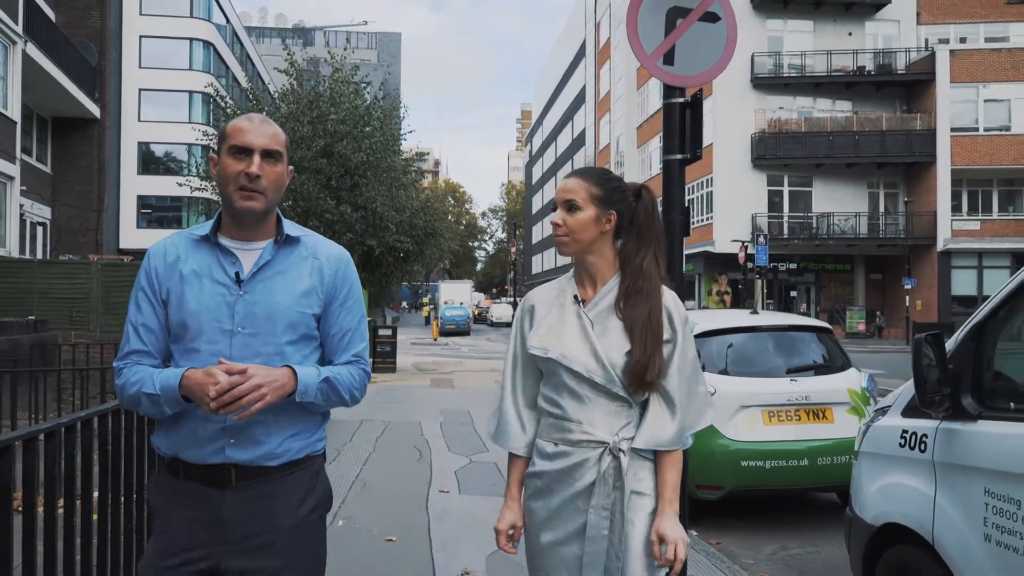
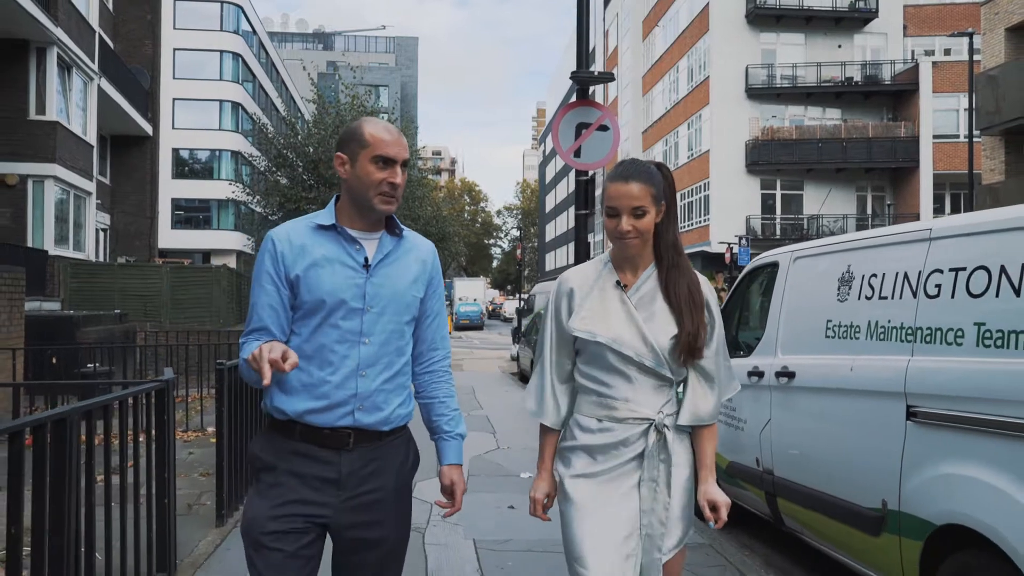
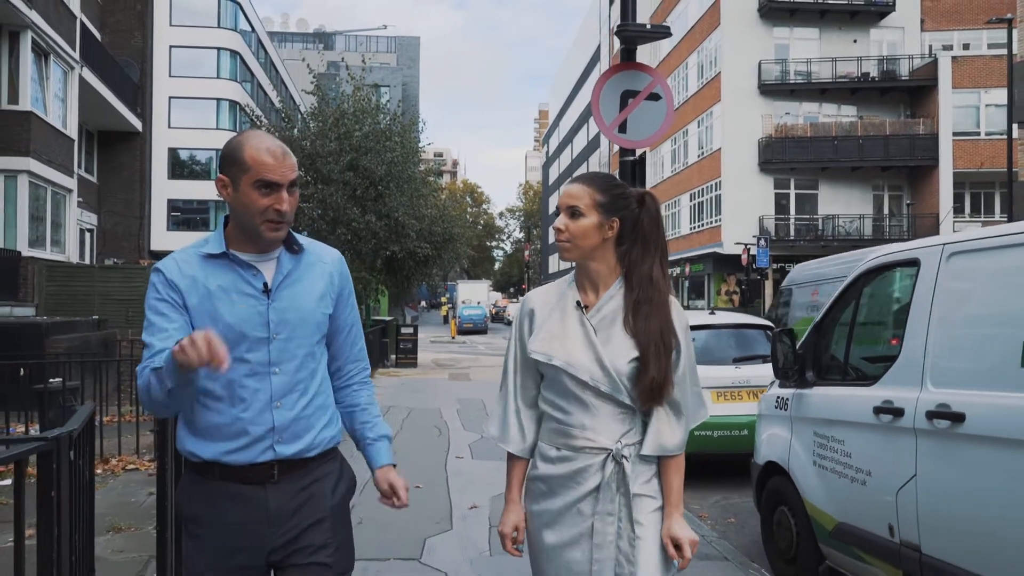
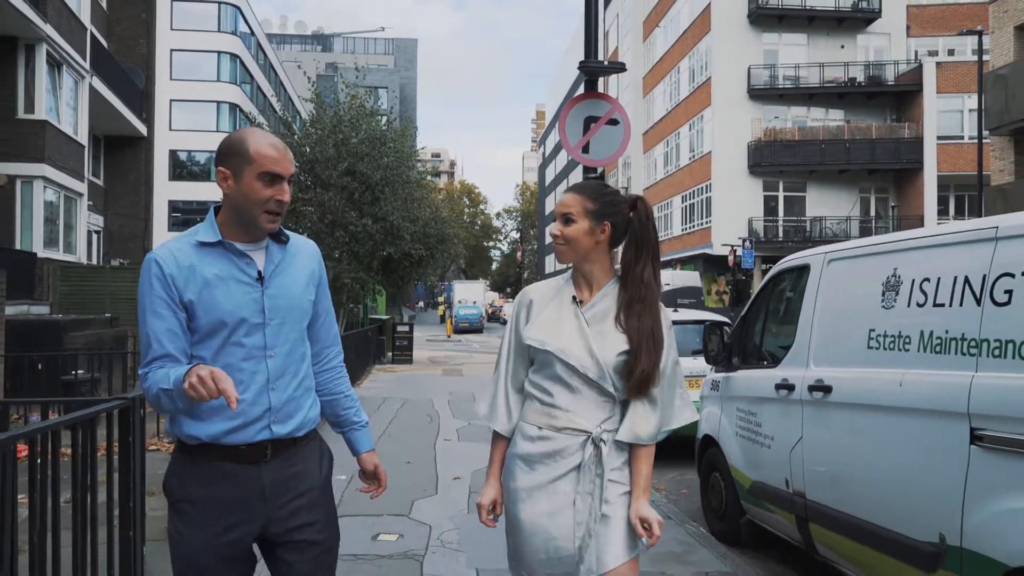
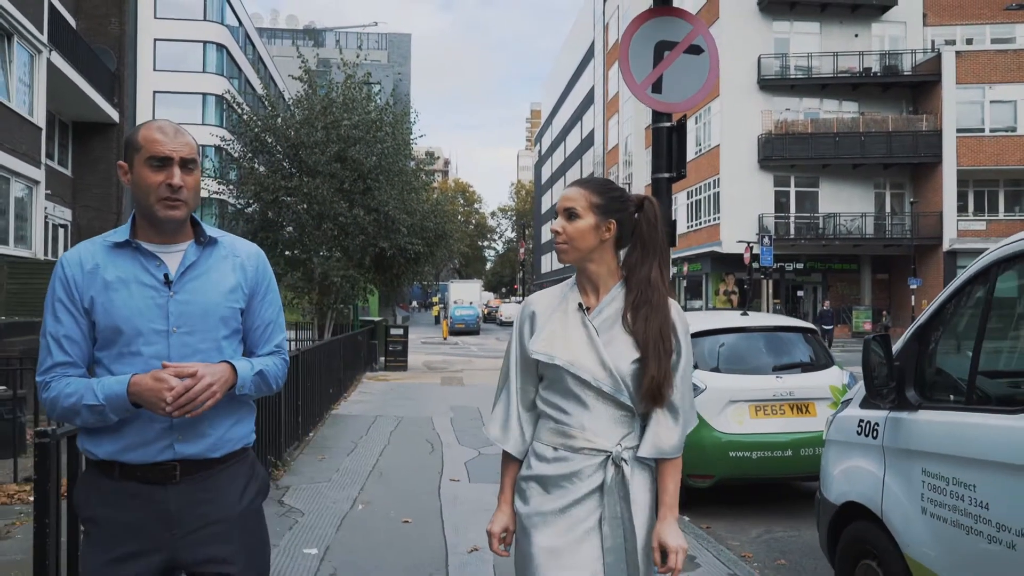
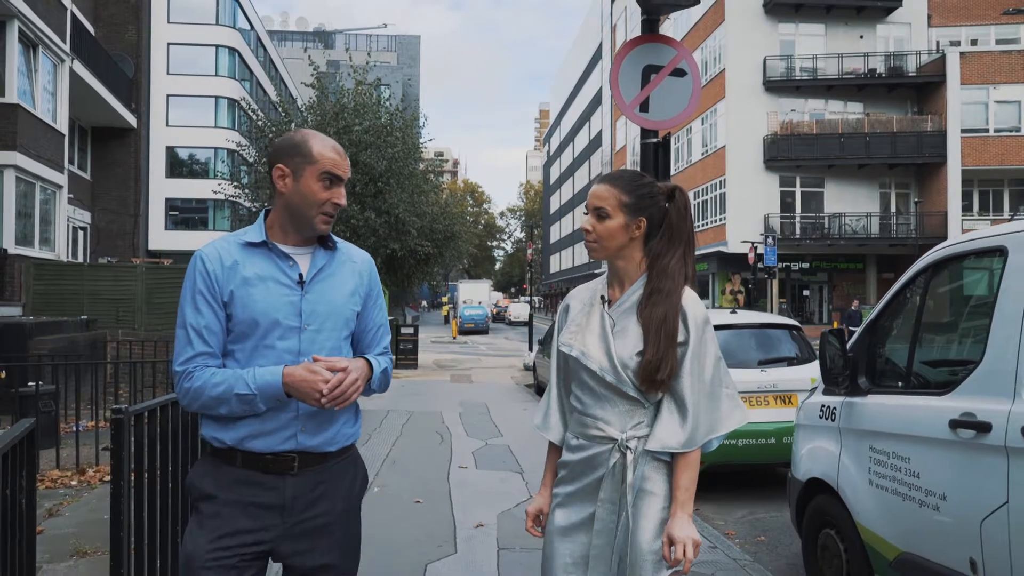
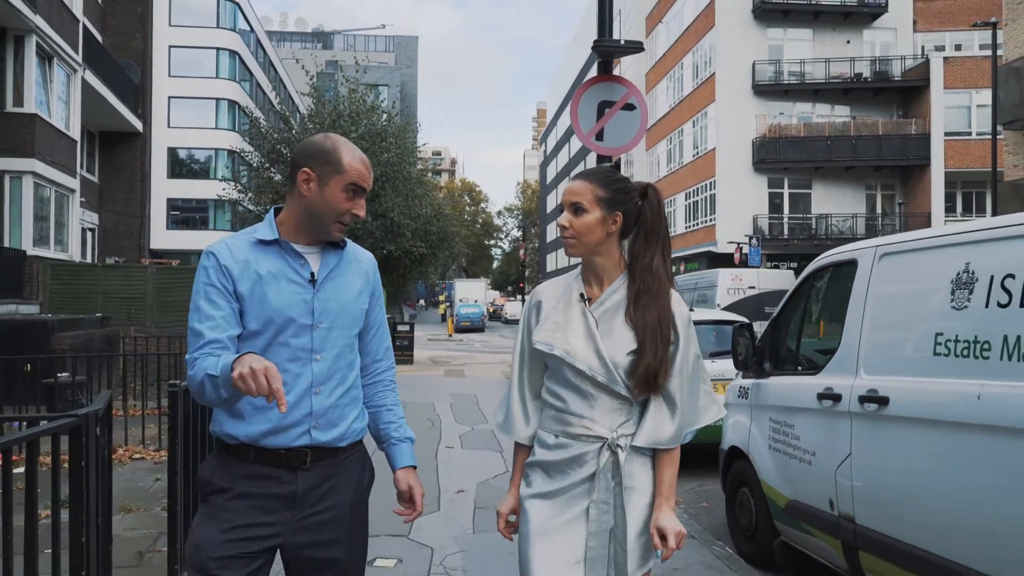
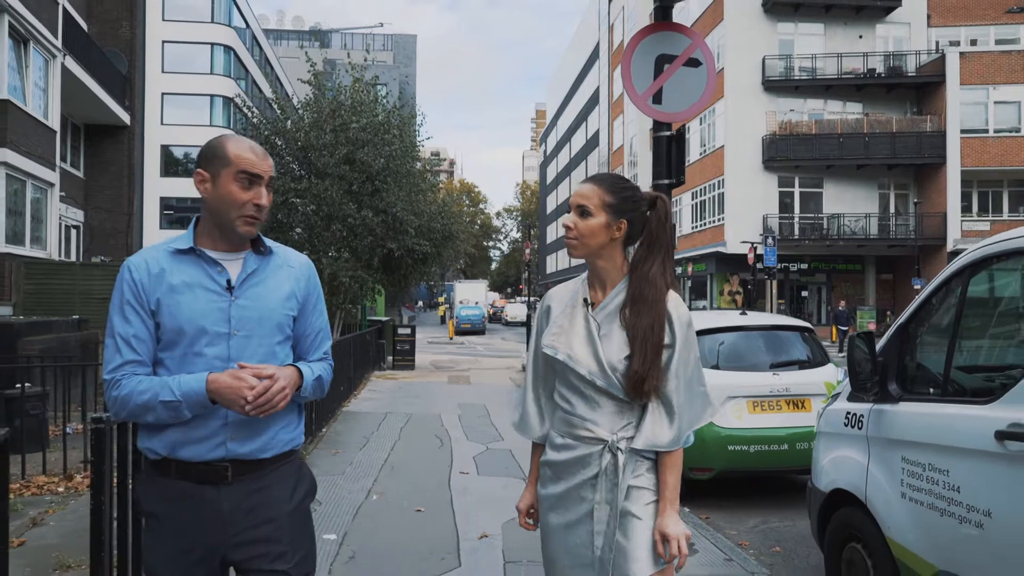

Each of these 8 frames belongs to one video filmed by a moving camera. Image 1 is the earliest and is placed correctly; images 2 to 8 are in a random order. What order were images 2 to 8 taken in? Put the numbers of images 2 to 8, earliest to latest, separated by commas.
5, 8, 6, 3, 7, 4, 2
